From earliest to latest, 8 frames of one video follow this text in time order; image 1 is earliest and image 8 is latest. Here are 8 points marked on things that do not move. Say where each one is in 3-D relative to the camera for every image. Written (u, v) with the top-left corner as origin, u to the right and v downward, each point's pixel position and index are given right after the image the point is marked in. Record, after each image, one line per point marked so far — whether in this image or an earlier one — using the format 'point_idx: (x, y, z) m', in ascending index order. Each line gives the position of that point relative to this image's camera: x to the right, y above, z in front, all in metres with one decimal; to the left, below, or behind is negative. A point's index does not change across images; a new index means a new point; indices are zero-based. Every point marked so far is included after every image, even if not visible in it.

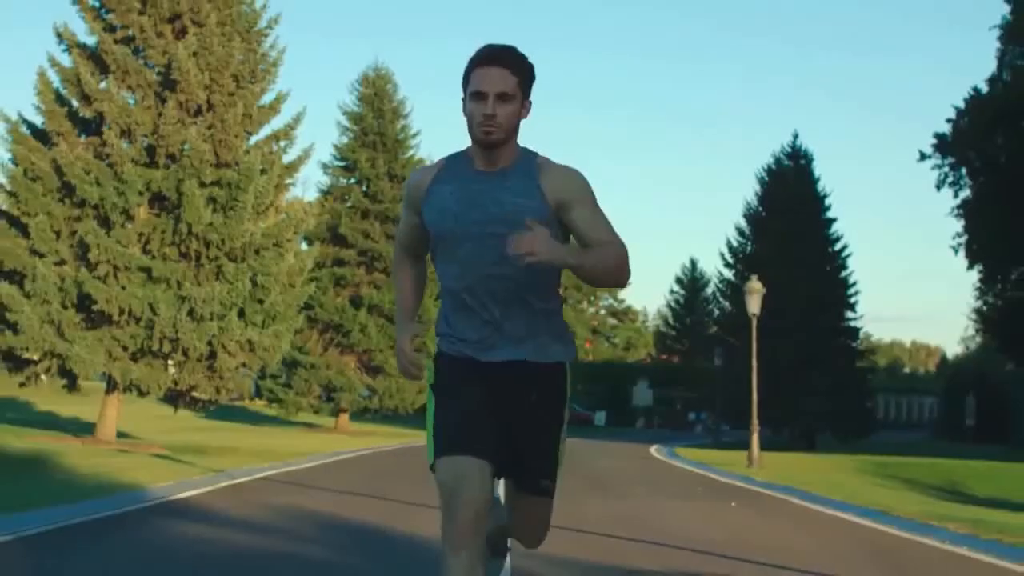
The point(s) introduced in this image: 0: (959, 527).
0: (+4.7, -2.5, +14.6) m
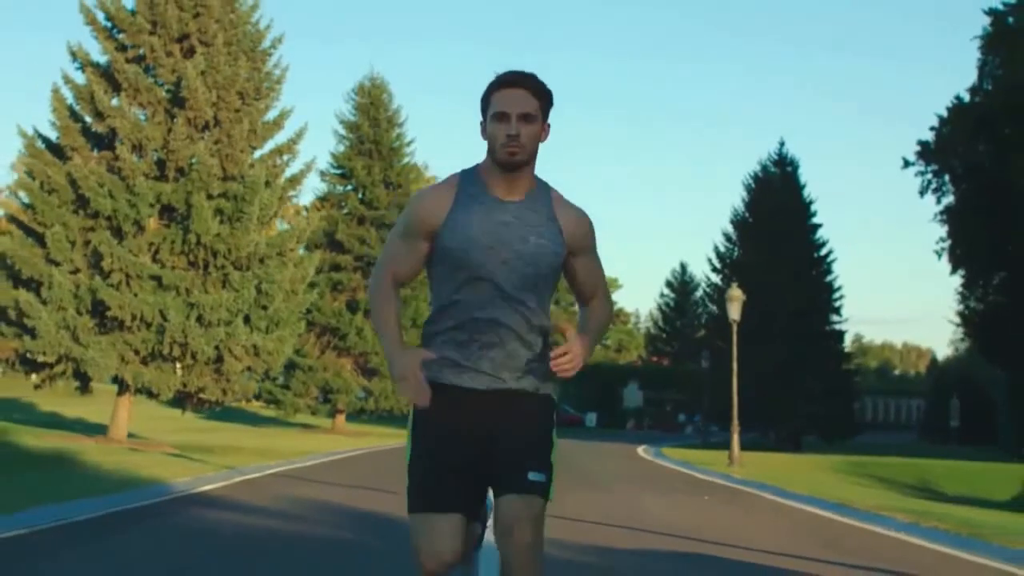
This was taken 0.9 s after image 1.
0: (+4.5, -2.6, +16.1) m
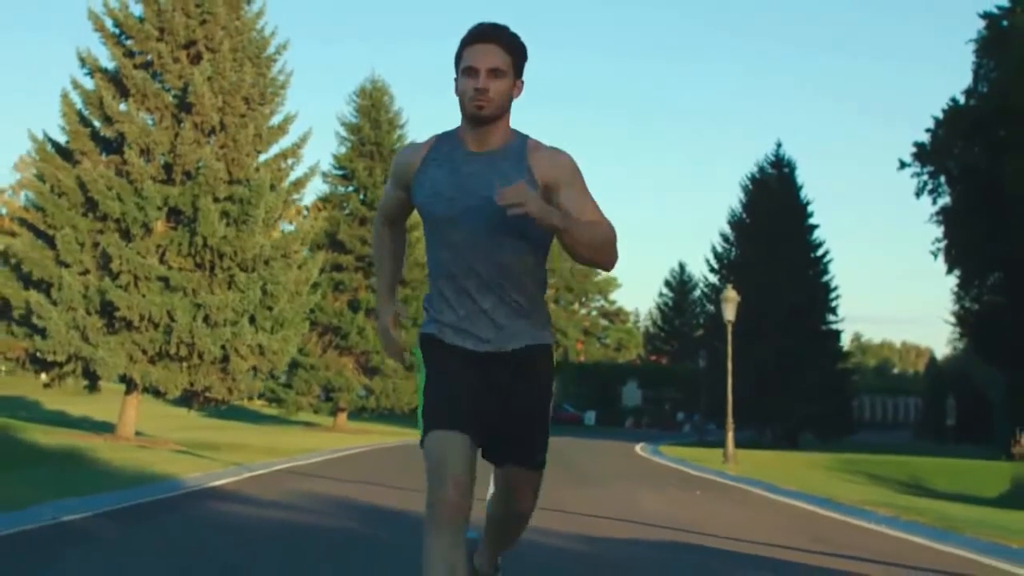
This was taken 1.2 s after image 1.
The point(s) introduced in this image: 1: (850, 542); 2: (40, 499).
0: (+4.5, -2.6, +16.8) m
1: (+3.4, -2.4, +13.6) m
2: (-5.0, -2.2, +15.2) m
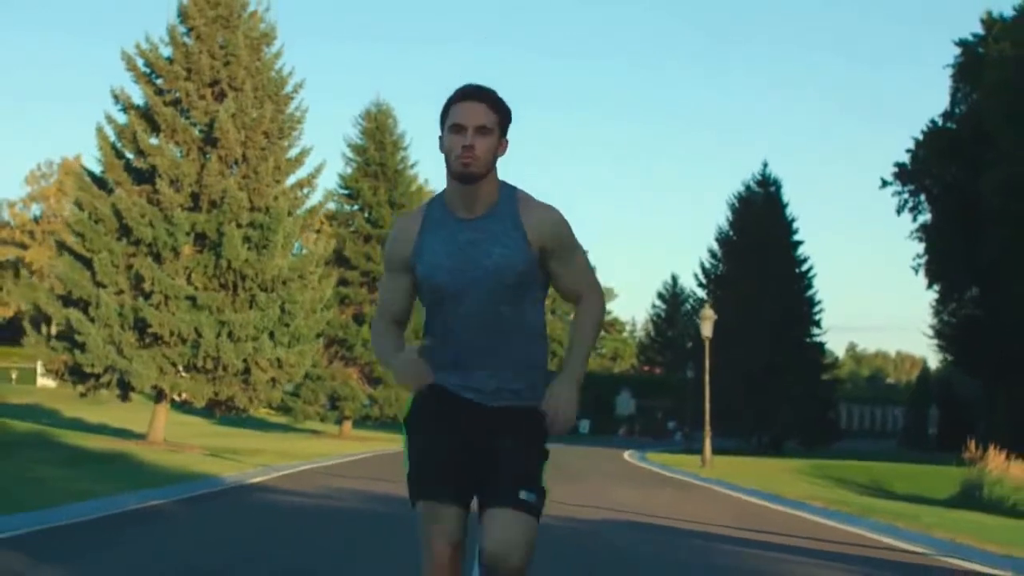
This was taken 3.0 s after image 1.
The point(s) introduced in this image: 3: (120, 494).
0: (+4.5, -3.0, +19.8) m
1: (+3.3, -2.8, +16.6) m
2: (-5.0, -2.6, +18.2) m
3: (-4.7, -2.5, +17.3) m
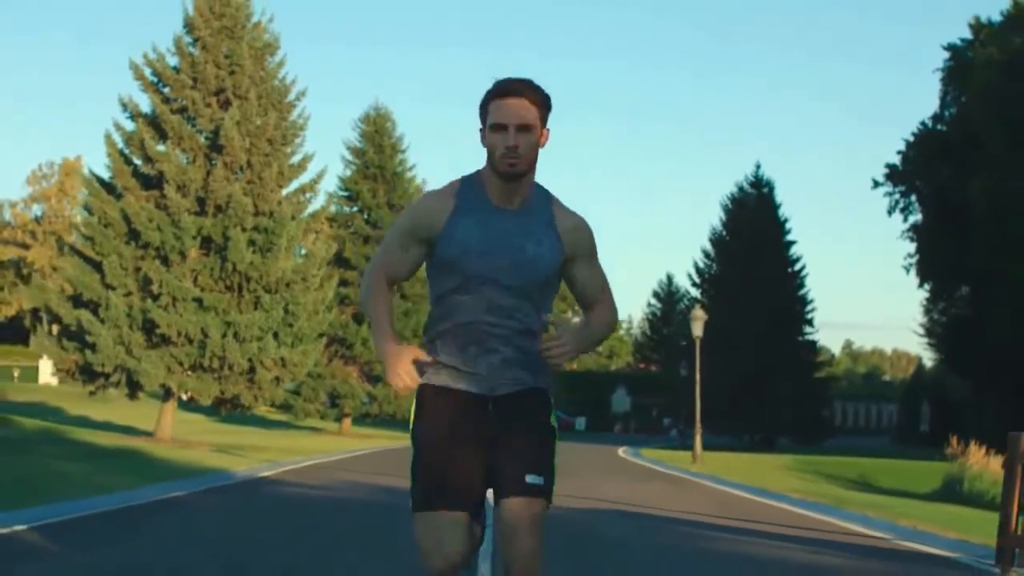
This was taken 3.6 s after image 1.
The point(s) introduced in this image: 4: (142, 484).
0: (+4.4, -3.1, +20.9) m
1: (+3.2, -2.8, +17.7) m
2: (-5.1, -2.7, +19.3) m
3: (-4.8, -2.6, +18.4) m
4: (-5.0, -2.6, +19.0) m
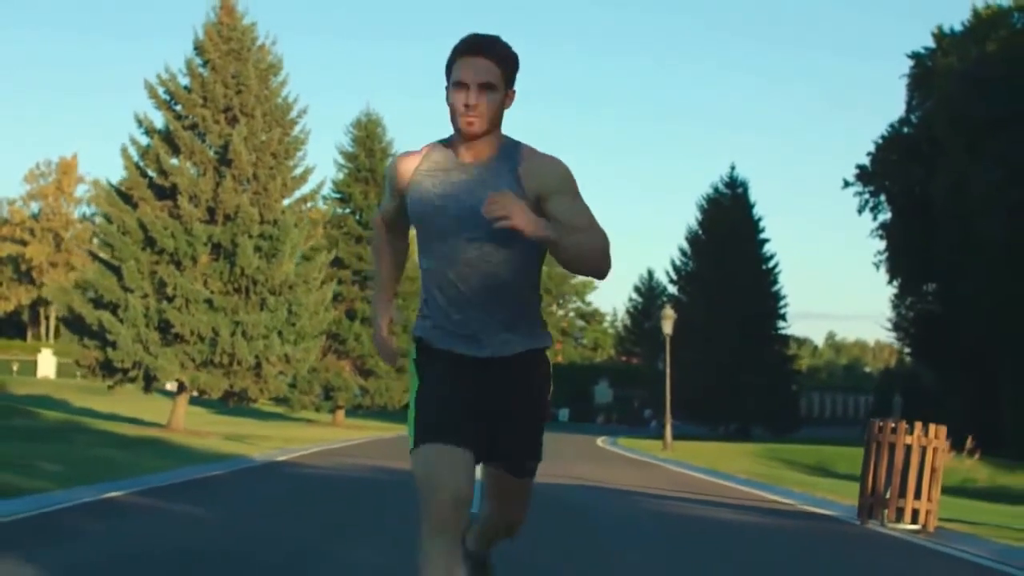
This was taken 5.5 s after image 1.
0: (+4.1, -3.2, +24.1) m
1: (+3.0, -3.0, +20.9) m
2: (-5.4, -2.8, +22.4) m
3: (-5.0, -2.8, +21.5) m
4: (-5.2, -2.8, +22.1) m
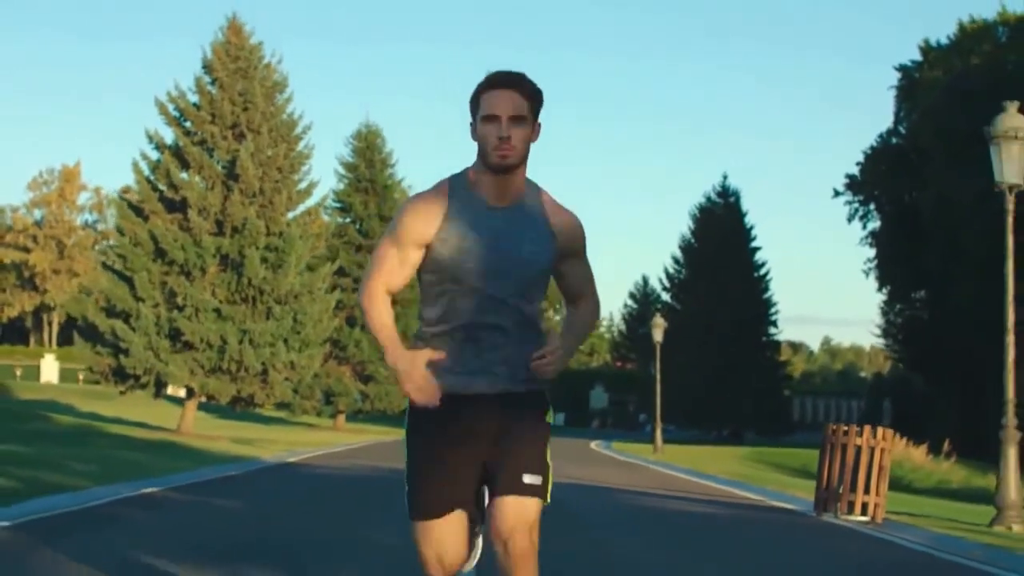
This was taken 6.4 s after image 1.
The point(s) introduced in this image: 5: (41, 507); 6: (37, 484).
0: (+4.0, -3.5, +25.7) m
1: (+2.9, -3.2, +22.5) m
2: (-5.4, -3.0, +23.9) m
3: (-5.1, -3.0, +23.1) m
4: (-5.3, -3.0, +23.7) m
5: (-5.2, -2.4, +15.8) m
6: (-5.9, -2.4, +17.6) m
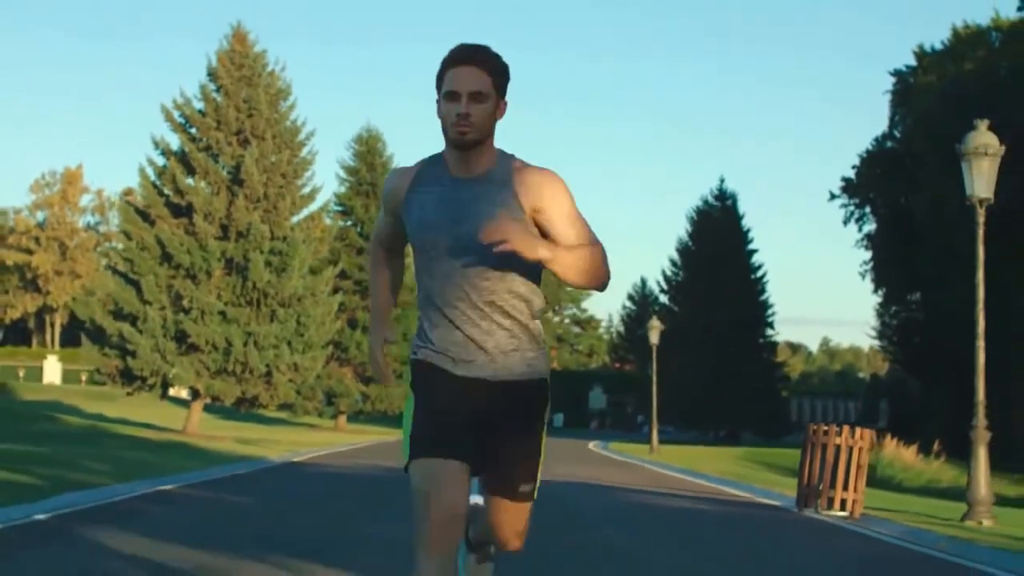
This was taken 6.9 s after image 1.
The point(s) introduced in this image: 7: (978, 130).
0: (+4.0, -3.5, +26.5) m
1: (+2.9, -3.3, +23.3) m
2: (-5.4, -3.1, +24.8) m
3: (-5.1, -3.1, +23.9) m
4: (-5.3, -3.1, +24.5) m
5: (-5.3, -2.5, +16.6) m
6: (-5.9, -2.5, +18.4) m
7: (+5.3, +1.8, +16.1) m
